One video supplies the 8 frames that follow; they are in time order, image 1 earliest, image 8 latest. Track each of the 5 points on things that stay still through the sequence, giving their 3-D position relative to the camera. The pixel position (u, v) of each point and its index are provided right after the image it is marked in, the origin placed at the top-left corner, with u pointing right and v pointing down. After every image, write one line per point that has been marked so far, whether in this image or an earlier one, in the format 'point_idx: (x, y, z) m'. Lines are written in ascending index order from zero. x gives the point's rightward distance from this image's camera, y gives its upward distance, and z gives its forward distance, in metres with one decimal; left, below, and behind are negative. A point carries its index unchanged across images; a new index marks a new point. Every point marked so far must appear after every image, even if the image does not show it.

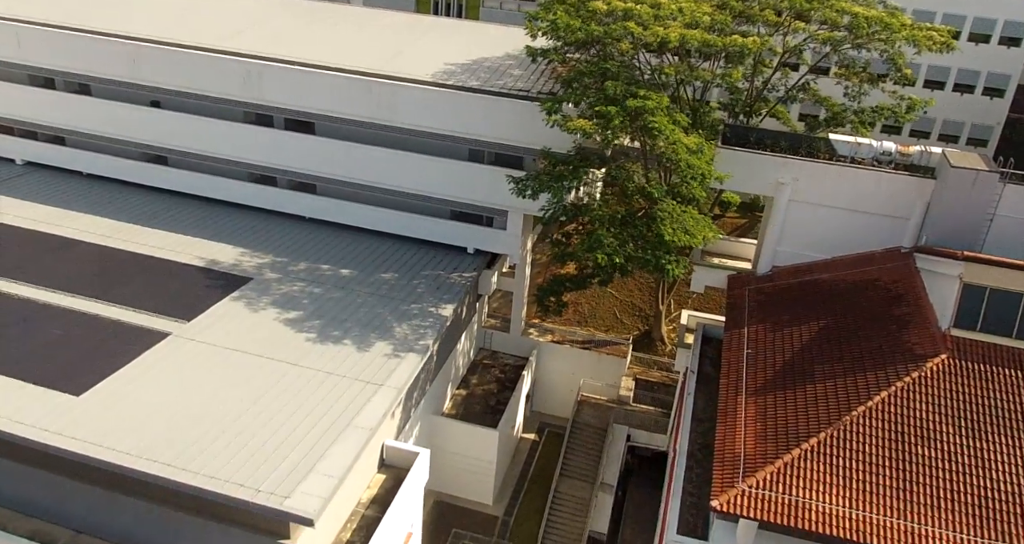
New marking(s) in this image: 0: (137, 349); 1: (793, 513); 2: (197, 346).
0: (-9.7, -2.0, +19.5) m
1: (+5.9, -5.0, +15.7) m
2: (-8.3, -2.0, +19.8) m
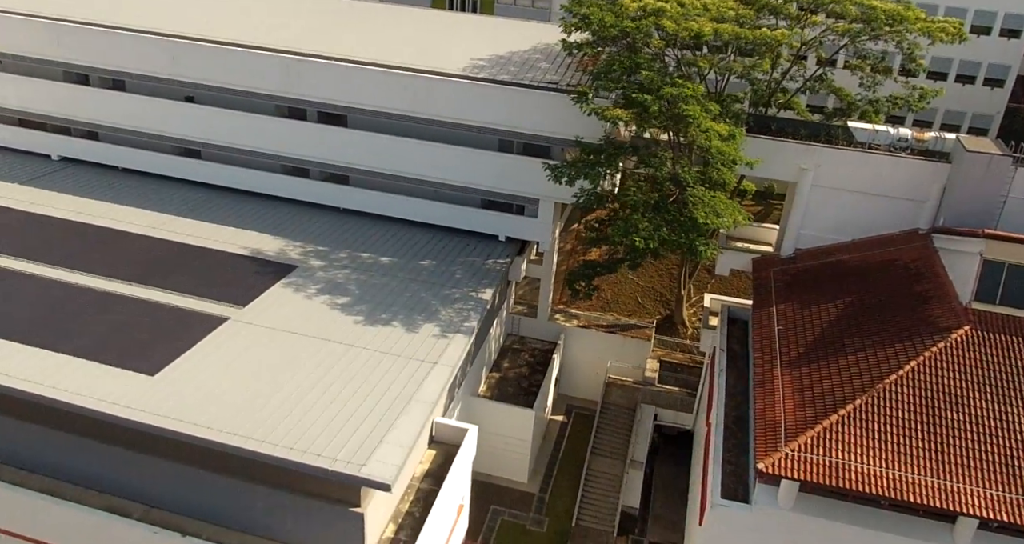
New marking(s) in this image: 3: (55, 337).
0: (-8.5, -1.6, +20.4) m
1: (+7.2, -4.5, +16.8) m
2: (-7.1, -1.6, +20.7) m
3: (-12.0, -1.7, +19.6) m
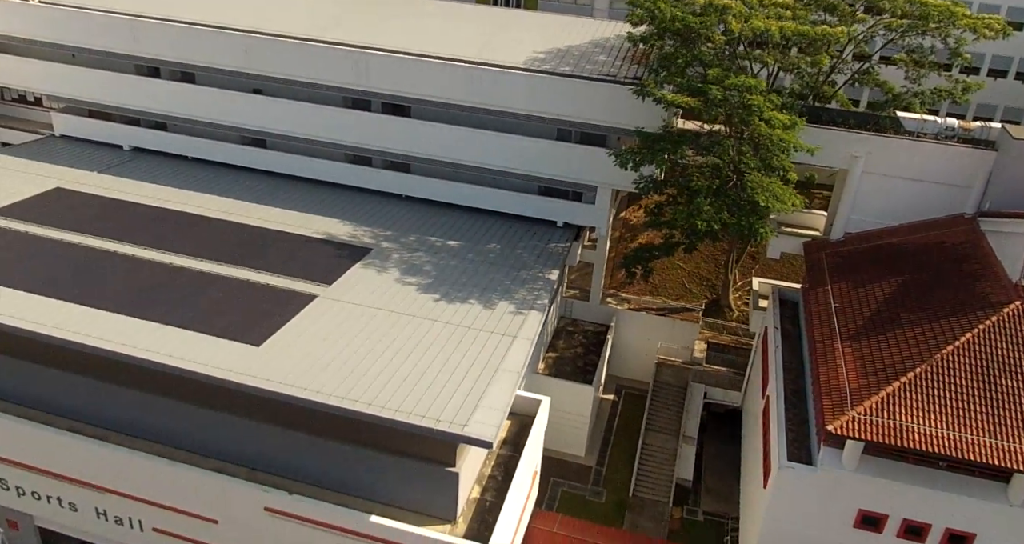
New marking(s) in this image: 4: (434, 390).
0: (-6.3, -1.0, +21.7) m
1: (+9.3, -3.9, +18.1) m
2: (-4.9, -1.0, +22.0) m
3: (-9.8, -1.1, +21.0) m
4: (-1.9, -2.9, +18.8) m
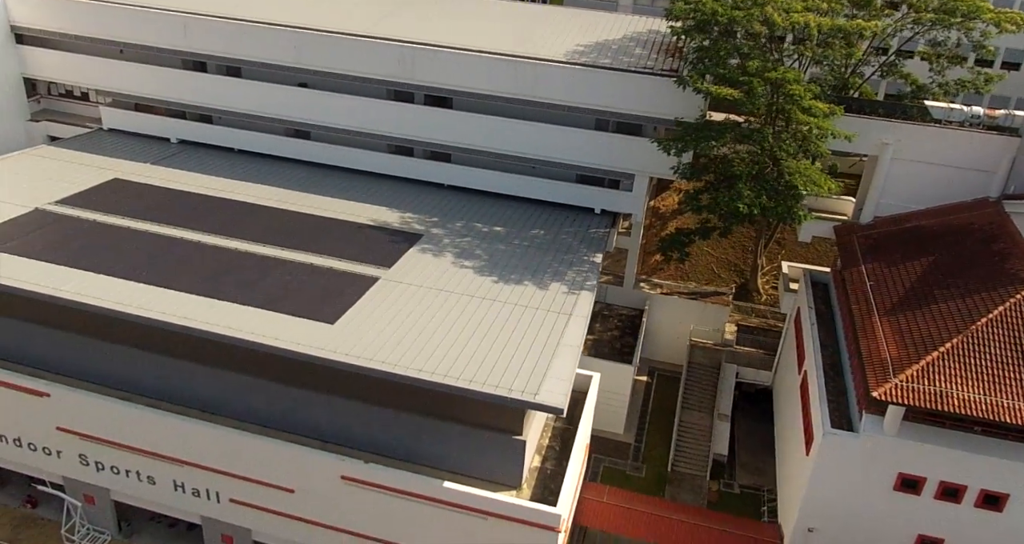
0: (-4.7, -0.5, +22.8) m
1: (+11.0, -3.3, +19.3) m
2: (-3.3, -0.5, +23.1) m
3: (-8.2, -0.6, +22.1) m
4: (-0.3, -2.4, +19.9) m
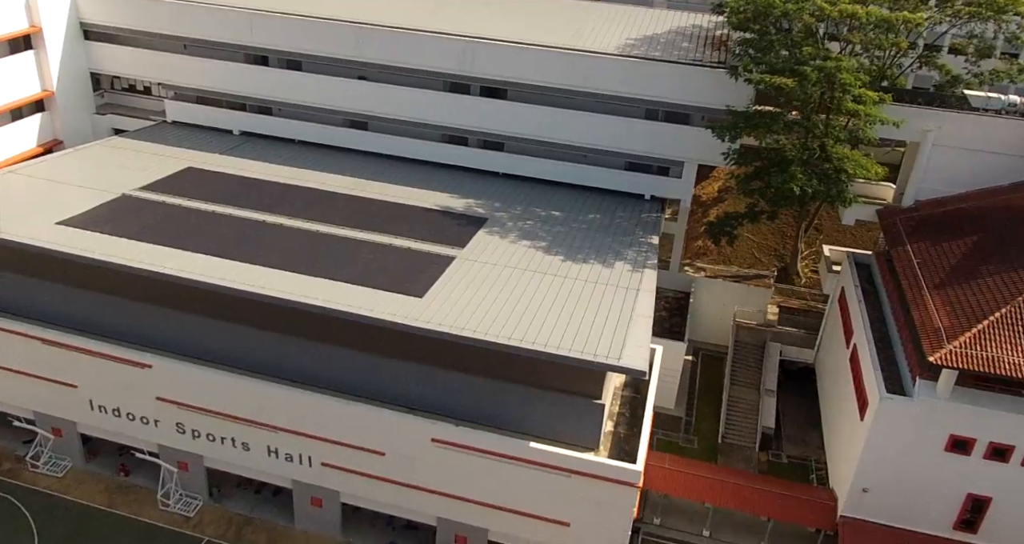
0: (-2.4, +0.2, +24.2) m
1: (+13.3, -2.6, +20.7) m
2: (-1.0, +0.2, +24.5) m
3: (-5.9, +0.1, +23.4) m
4: (+2.0, -1.7, +21.3) m
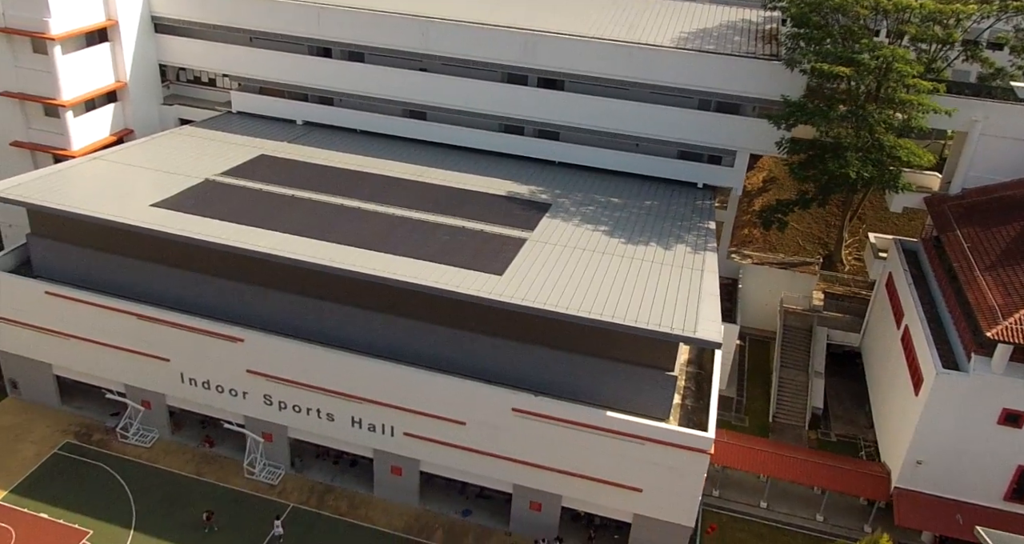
0: (0.0, +0.8, +25.4) m
1: (+15.6, -2.0, +21.8) m
2: (+1.4, +0.9, +25.8) m
3: (-3.5, +0.8, +24.7) m
4: (+4.4, -1.1, +22.5) m
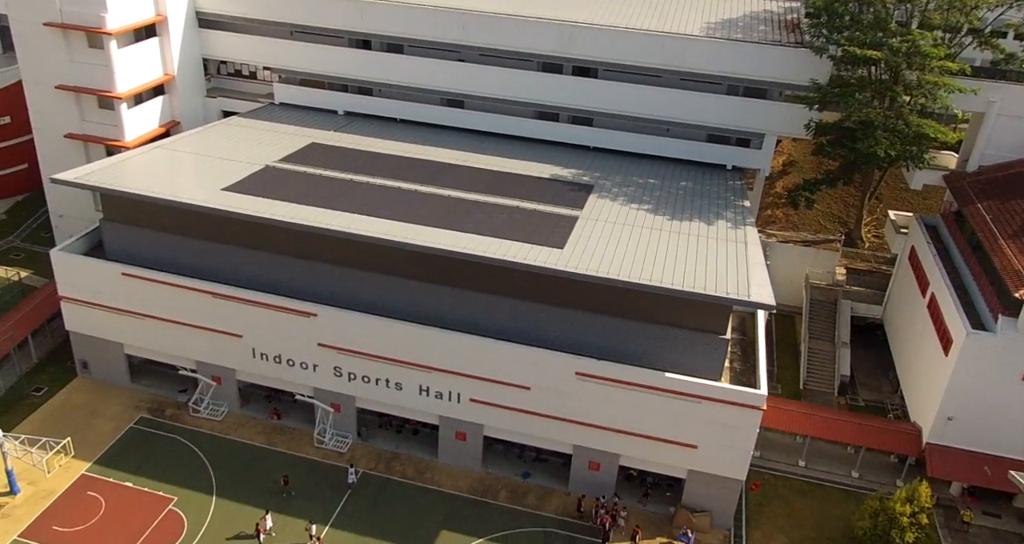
0: (+1.9, +1.7, +27.0) m
1: (+17.7, -0.9, +23.7) m
2: (+3.3, +1.8, +27.3) m
3: (-1.6, +1.6, +26.2) m
4: (+6.4, -0.1, +24.2) m
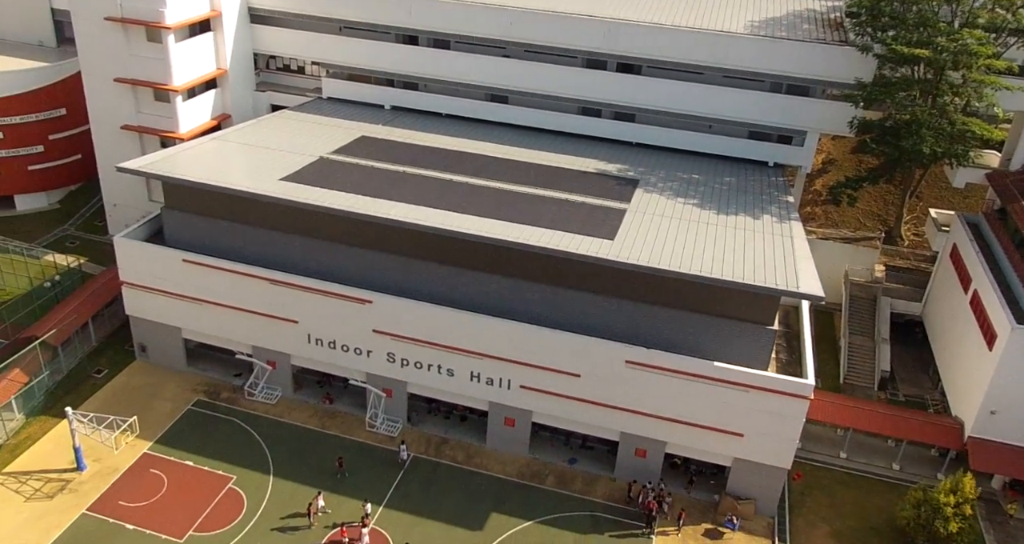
0: (+3.7, +2.0, +27.6) m
1: (+19.4, -0.8, +23.9) m
2: (+5.1, +2.1, +27.9) m
3: (+0.3, +2.0, +26.9) m
4: (+8.1, +0.1, +24.7) m
